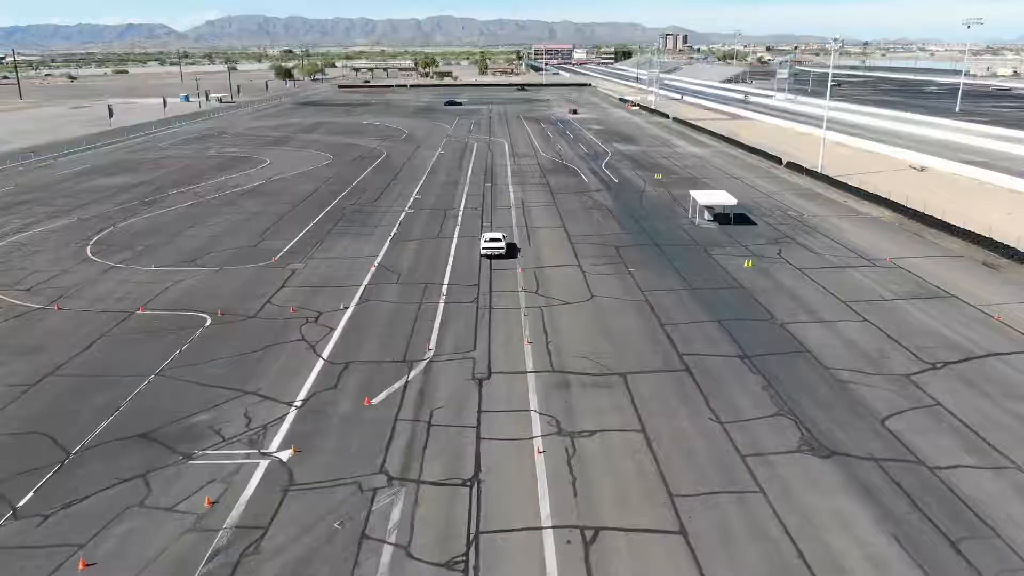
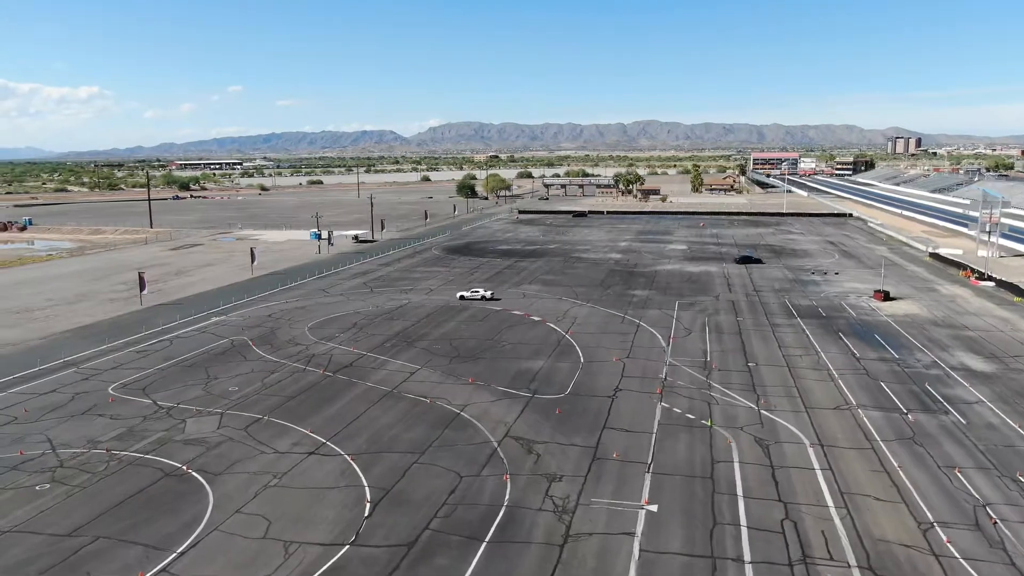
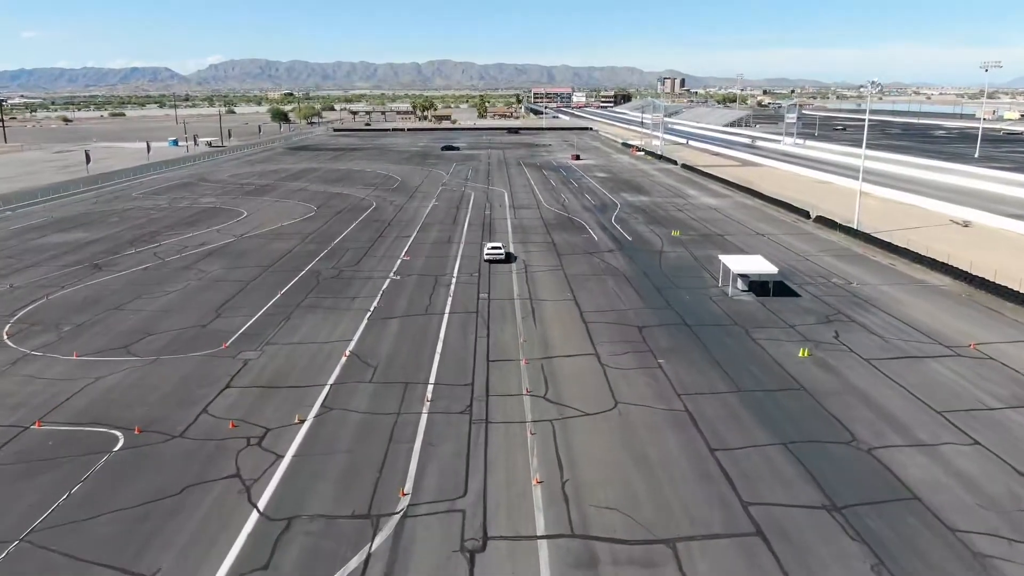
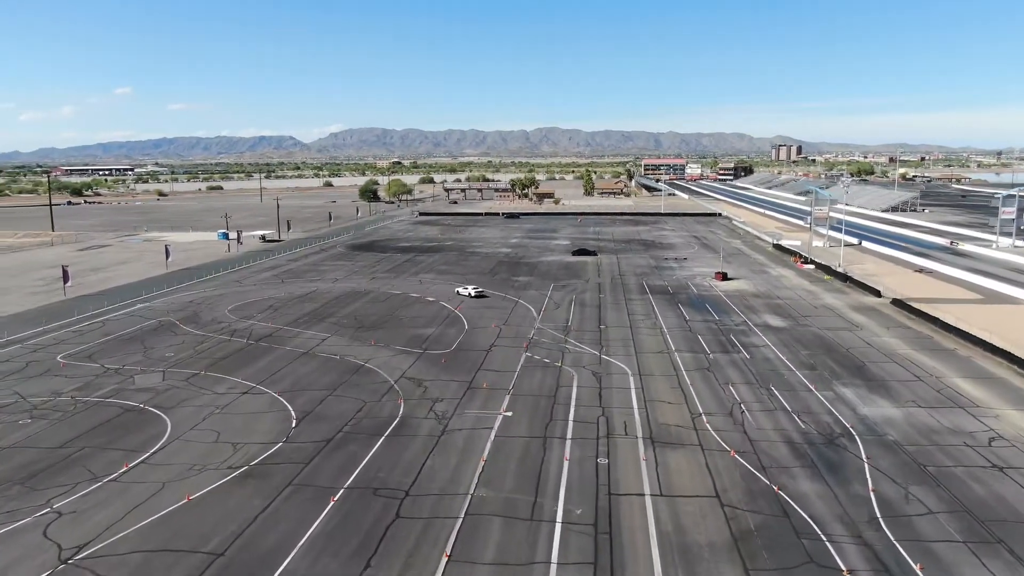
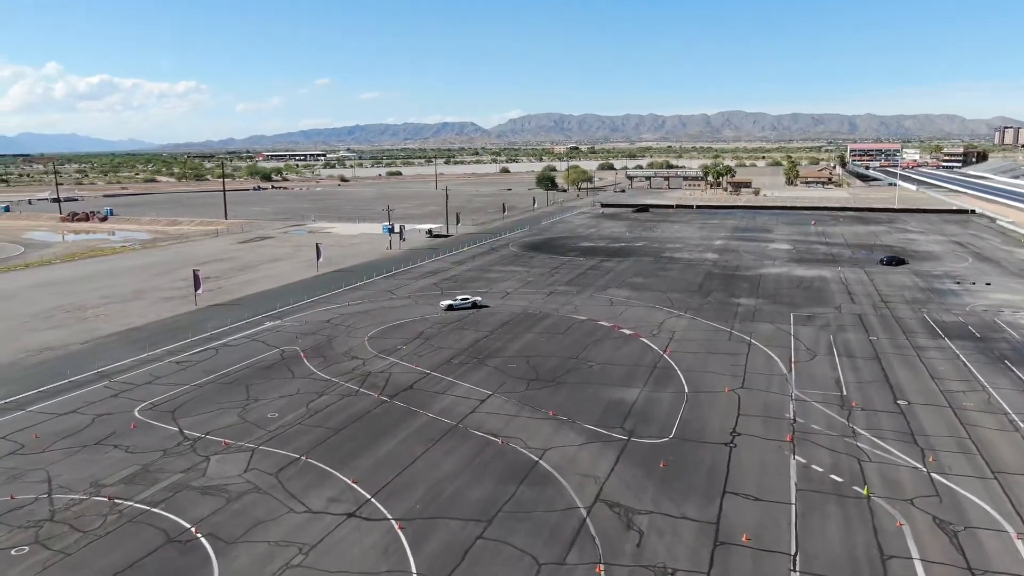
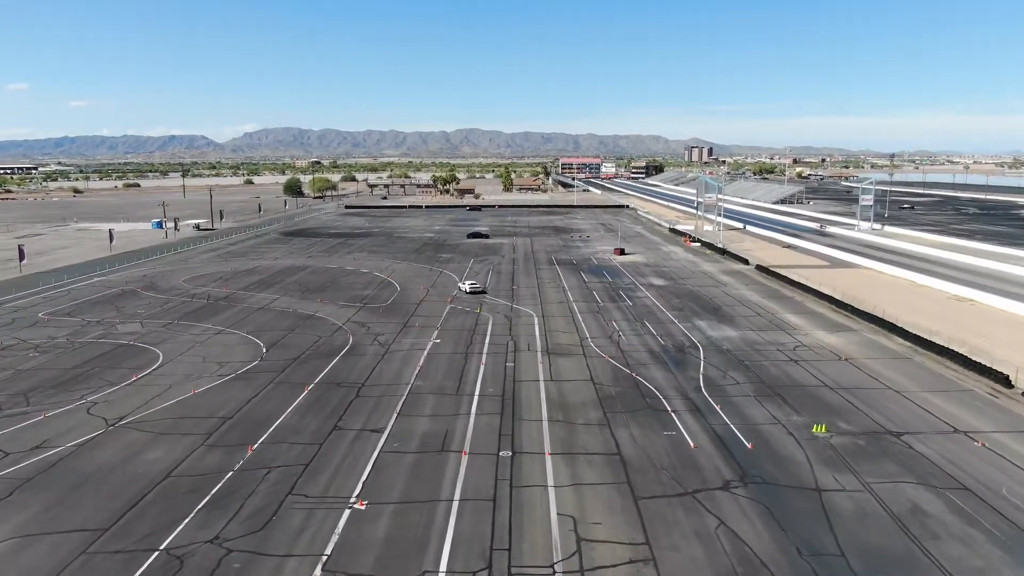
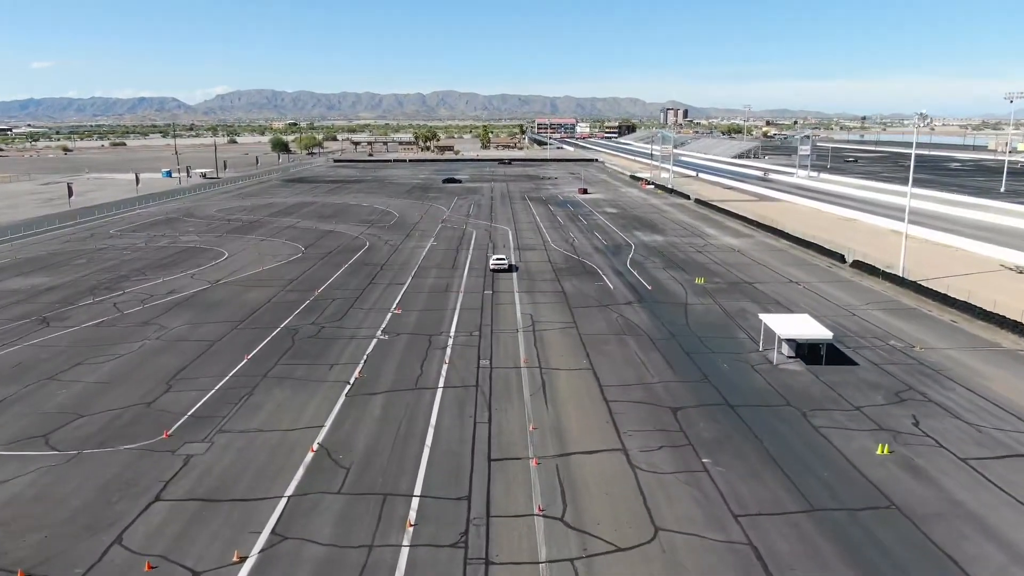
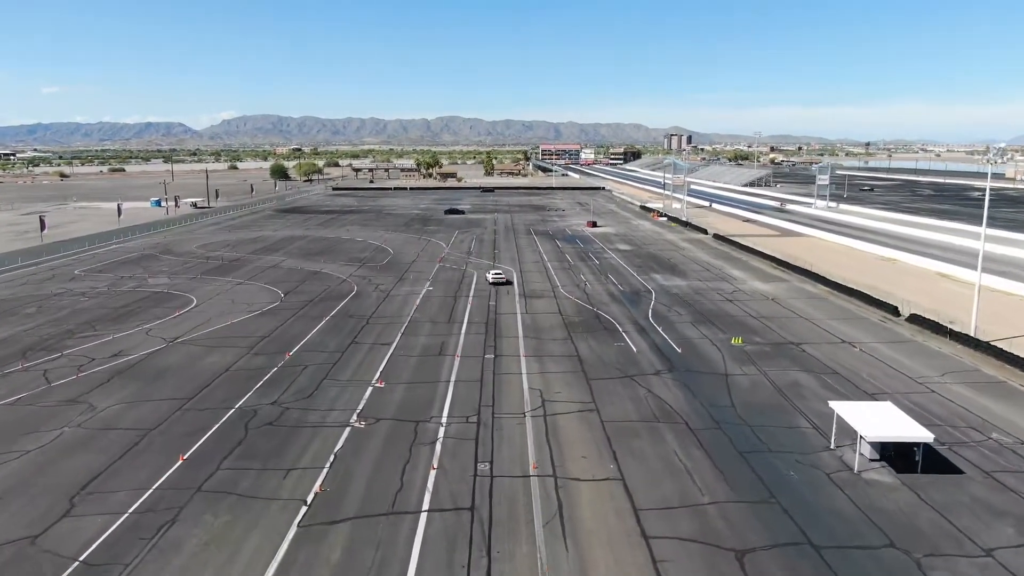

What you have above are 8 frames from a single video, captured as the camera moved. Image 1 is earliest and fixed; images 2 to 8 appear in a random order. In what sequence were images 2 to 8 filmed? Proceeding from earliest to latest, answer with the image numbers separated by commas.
3, 7, 8, 6, 4, 2, 5
